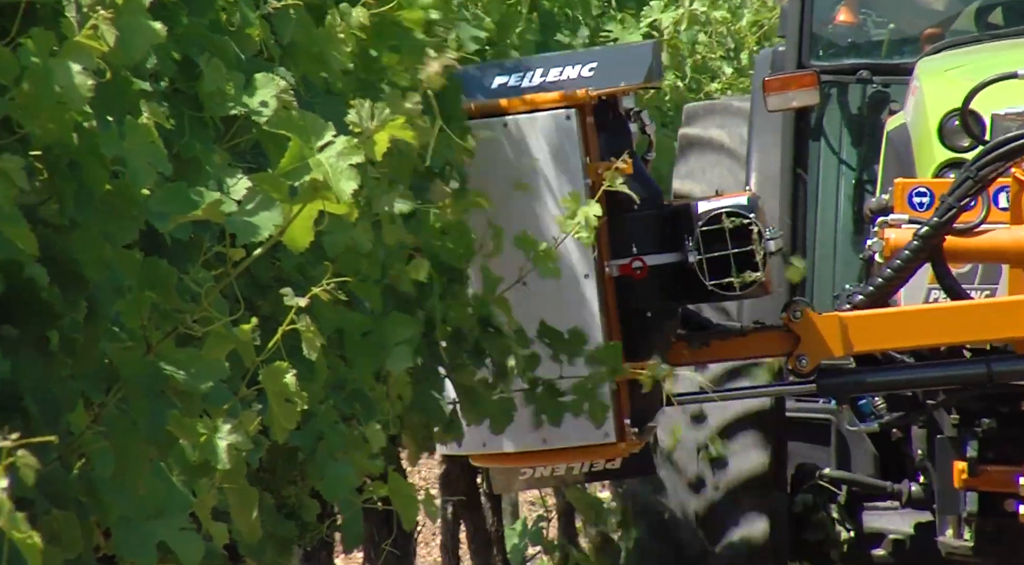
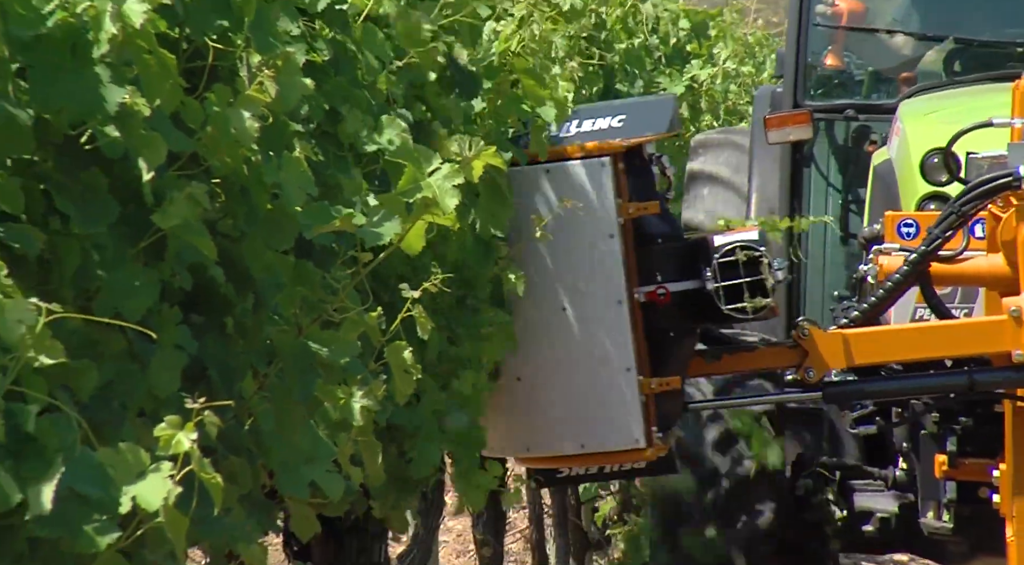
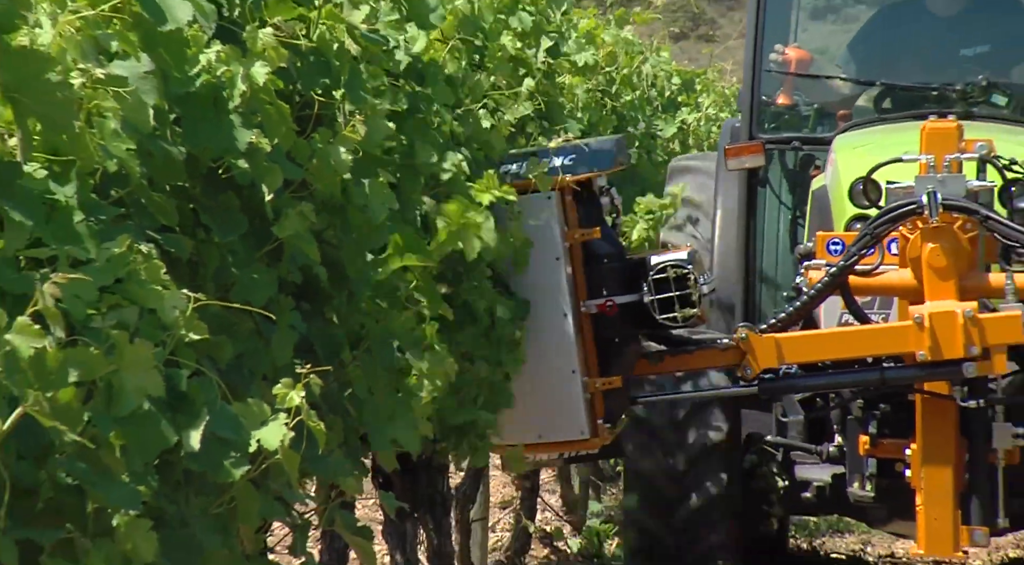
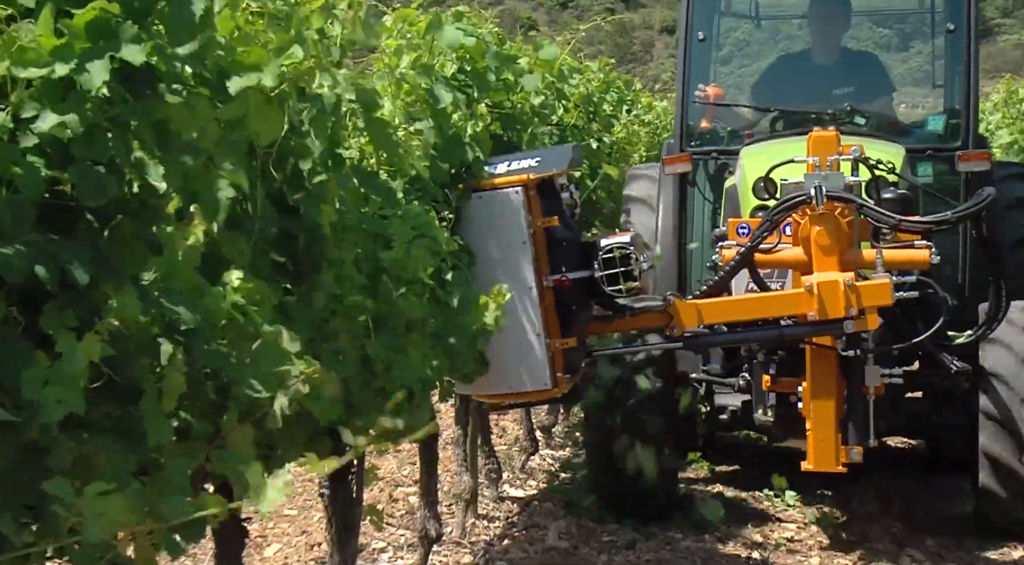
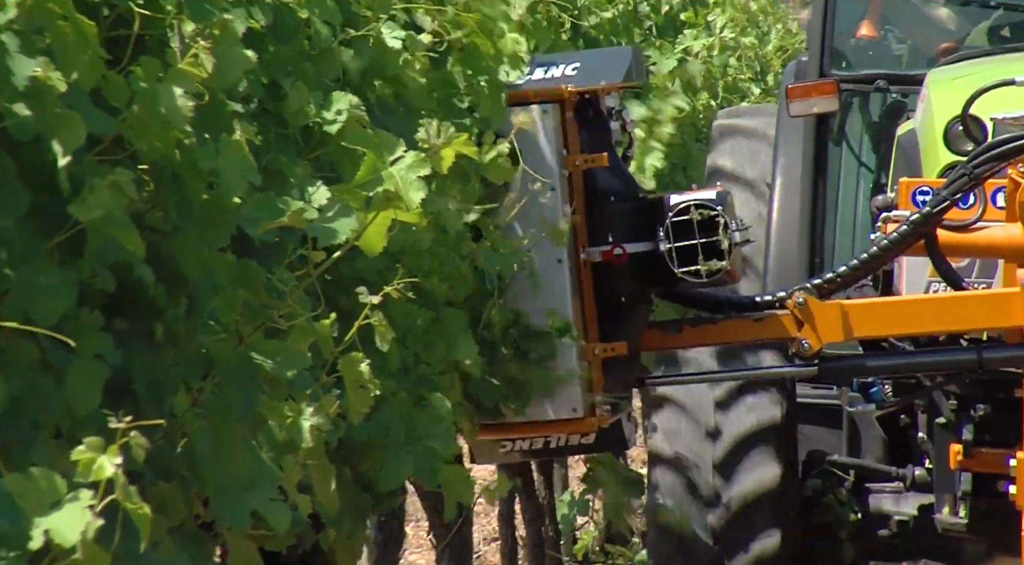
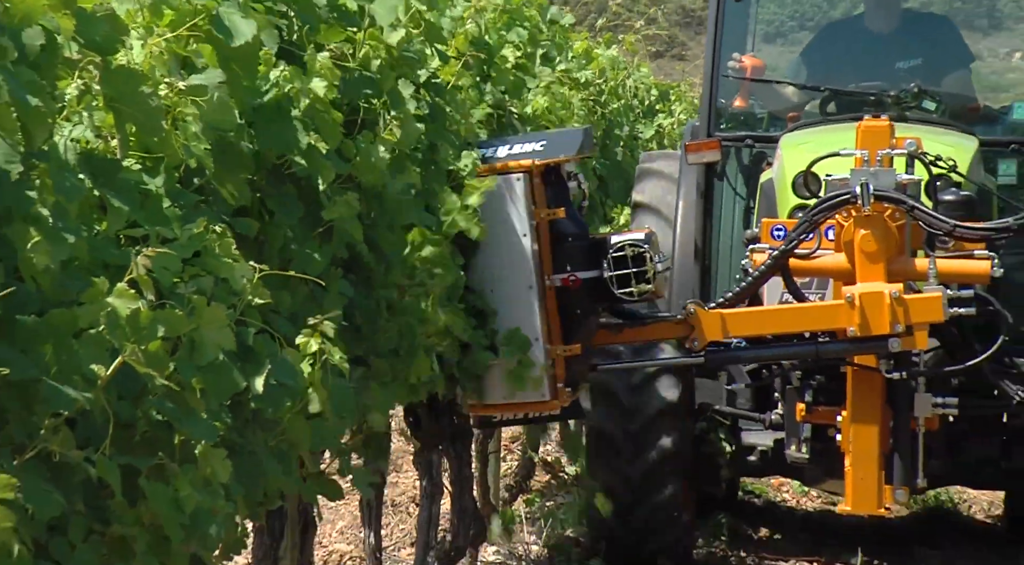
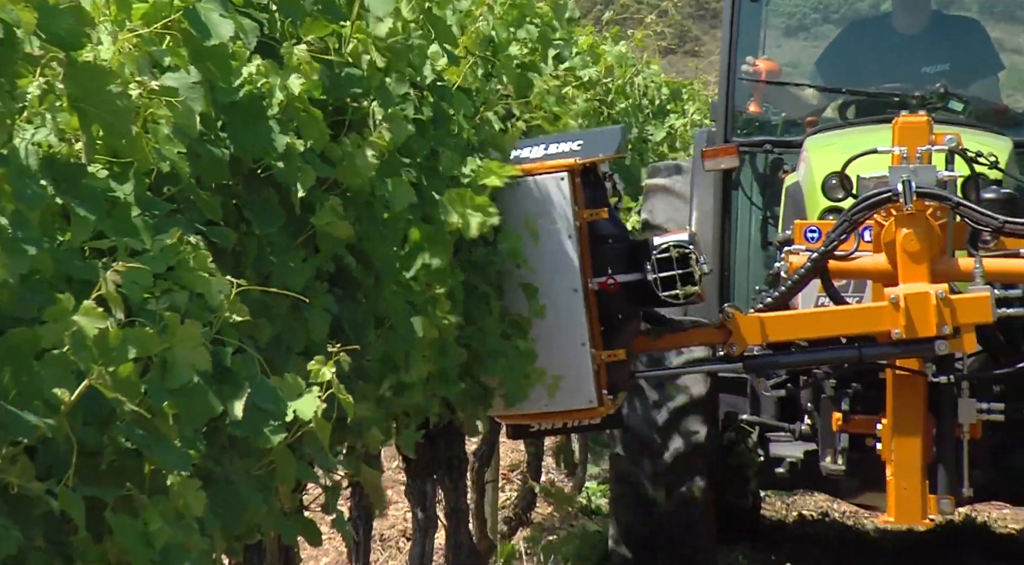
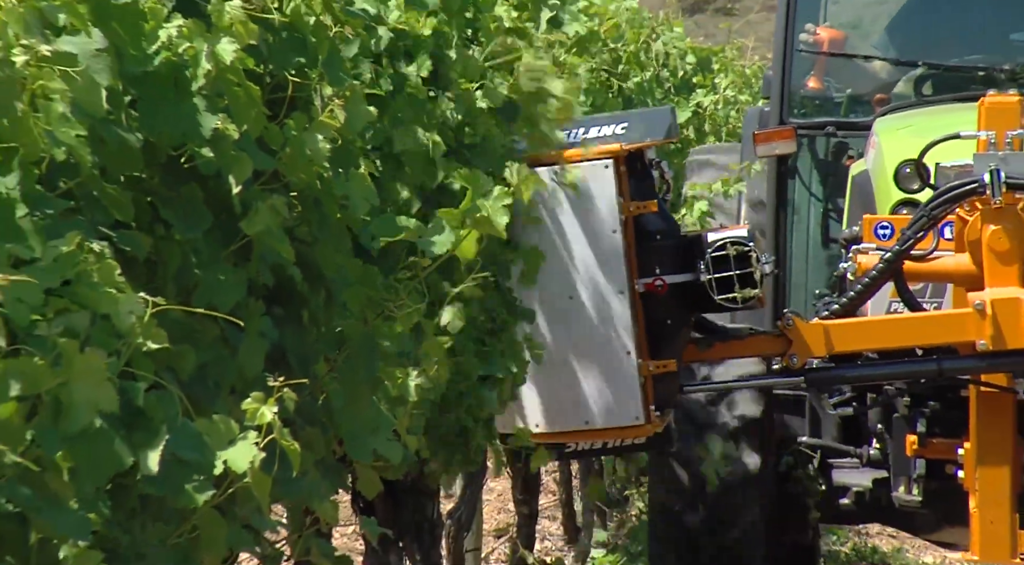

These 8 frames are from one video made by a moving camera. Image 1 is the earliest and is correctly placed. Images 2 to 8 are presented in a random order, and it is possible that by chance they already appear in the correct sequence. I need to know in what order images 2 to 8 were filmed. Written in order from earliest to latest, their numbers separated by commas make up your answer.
5, 2, 8, 3, 7, 6, 4
